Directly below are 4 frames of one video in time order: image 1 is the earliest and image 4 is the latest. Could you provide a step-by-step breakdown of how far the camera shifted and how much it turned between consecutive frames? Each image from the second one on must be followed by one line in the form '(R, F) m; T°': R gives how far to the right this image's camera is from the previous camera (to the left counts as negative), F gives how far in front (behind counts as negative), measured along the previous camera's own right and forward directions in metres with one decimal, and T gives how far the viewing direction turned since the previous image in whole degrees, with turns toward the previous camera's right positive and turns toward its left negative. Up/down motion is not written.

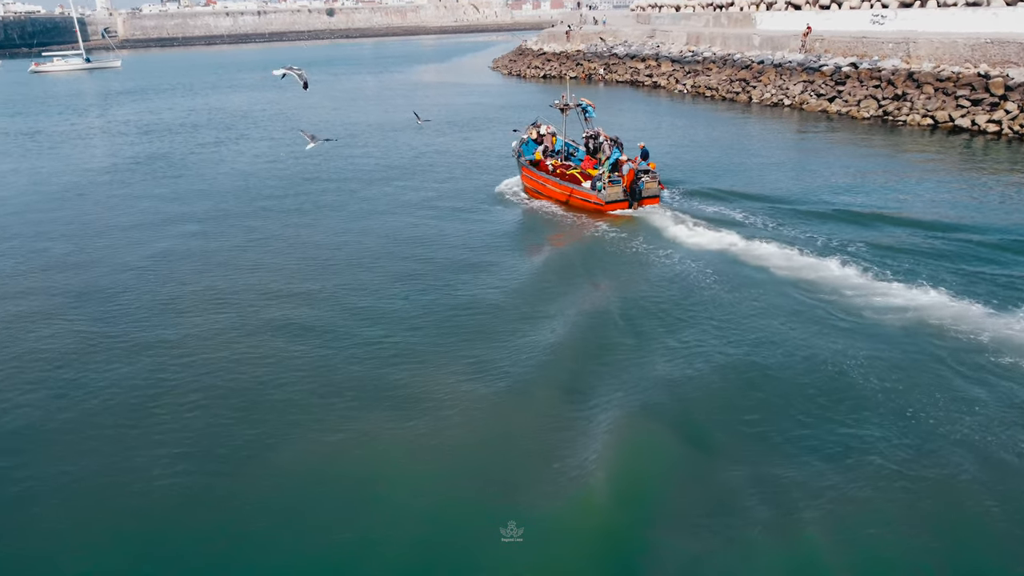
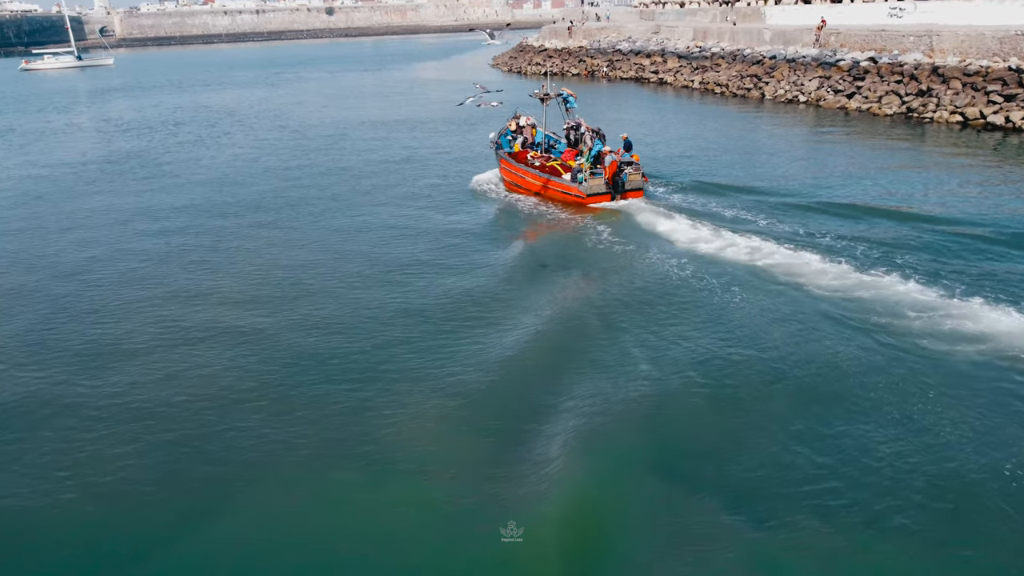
(0.0, +1.7) m; 0°
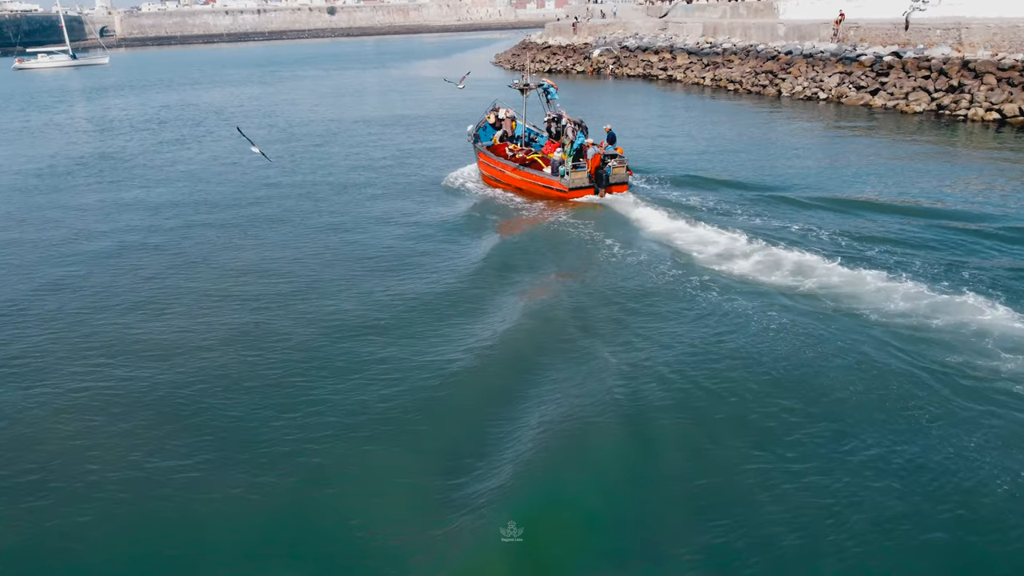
(0.0, +1.7) m; 0°
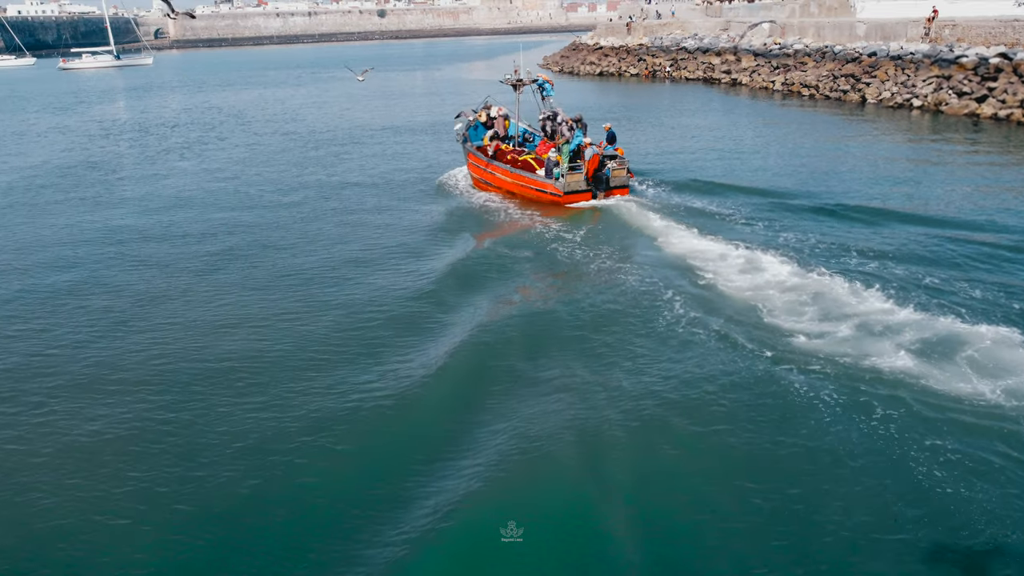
(+0.1, +3.2) m; -3°
